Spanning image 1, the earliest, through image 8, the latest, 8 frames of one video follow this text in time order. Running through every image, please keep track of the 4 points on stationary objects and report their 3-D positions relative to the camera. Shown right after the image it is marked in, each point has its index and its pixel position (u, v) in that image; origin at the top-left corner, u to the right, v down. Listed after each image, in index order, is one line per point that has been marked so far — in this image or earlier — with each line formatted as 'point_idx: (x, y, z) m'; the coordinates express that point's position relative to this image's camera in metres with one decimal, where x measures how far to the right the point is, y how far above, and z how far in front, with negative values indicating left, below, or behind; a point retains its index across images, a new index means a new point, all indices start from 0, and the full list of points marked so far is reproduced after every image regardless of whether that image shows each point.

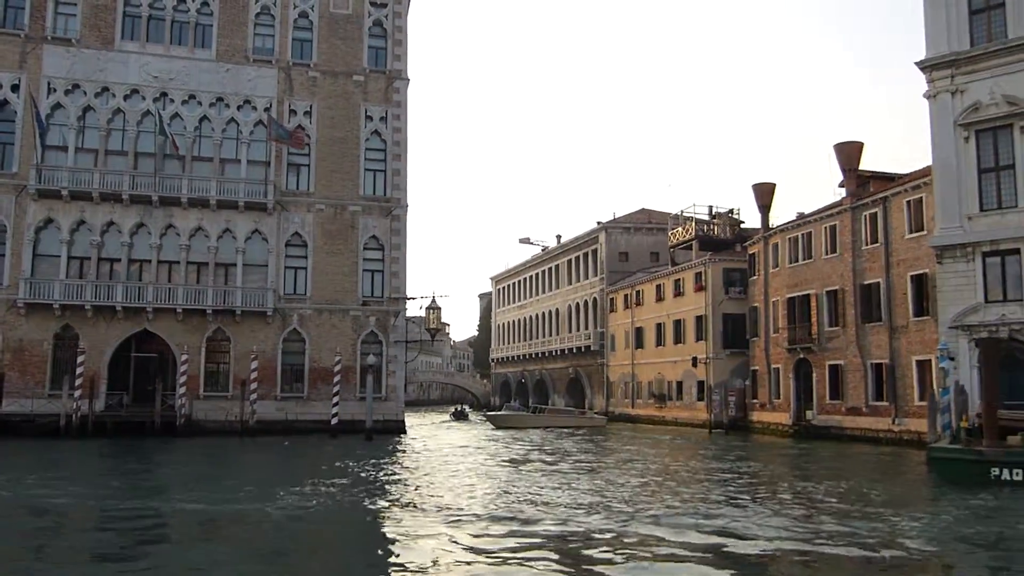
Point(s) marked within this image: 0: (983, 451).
0: (+8.7, -3.0, +15.5) m
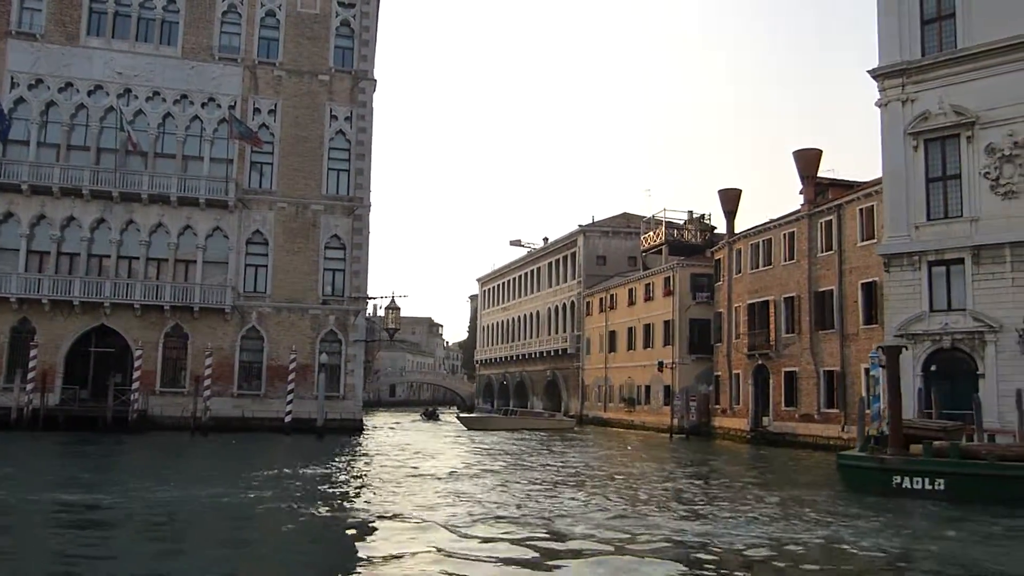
0: (+6.9, -3.2, +15.5) m
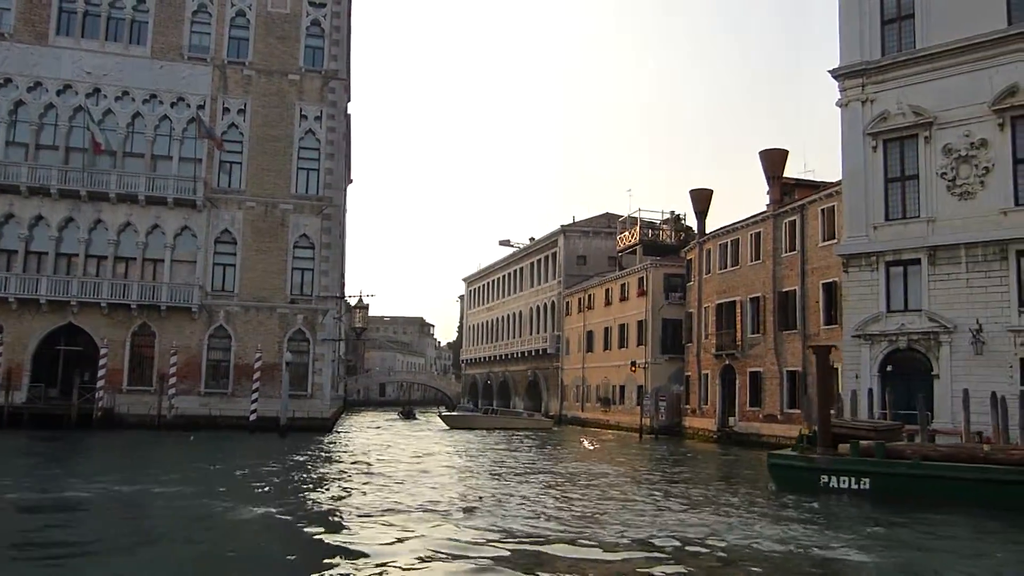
0: (+5.7, -3.2, +15.5) m
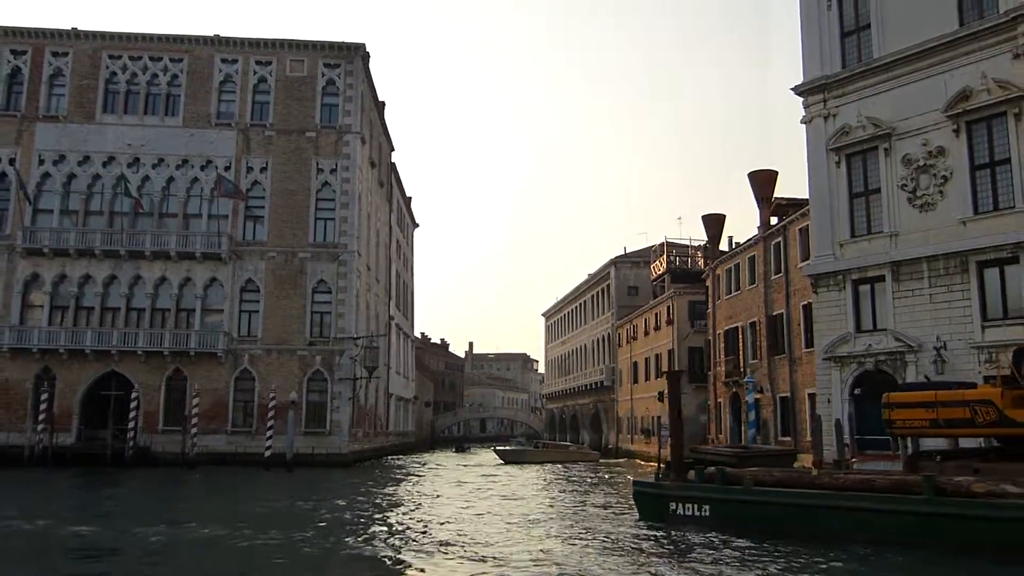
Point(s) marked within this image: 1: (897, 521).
0: (+2.8, -3.6, +15.4) m
1: (+5.7, -3.5, +12.5) m
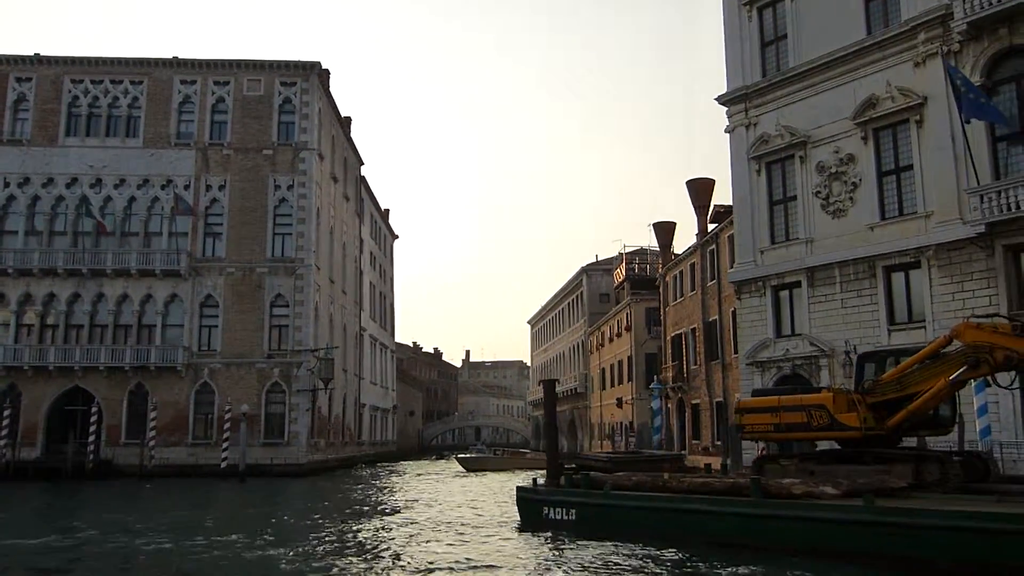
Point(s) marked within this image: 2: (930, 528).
0: (+0.5, -3.9, +15.9) m
1: (+3.3, -3.7, +12.9) m
2: (+5.5, -3.2, +11.1) m
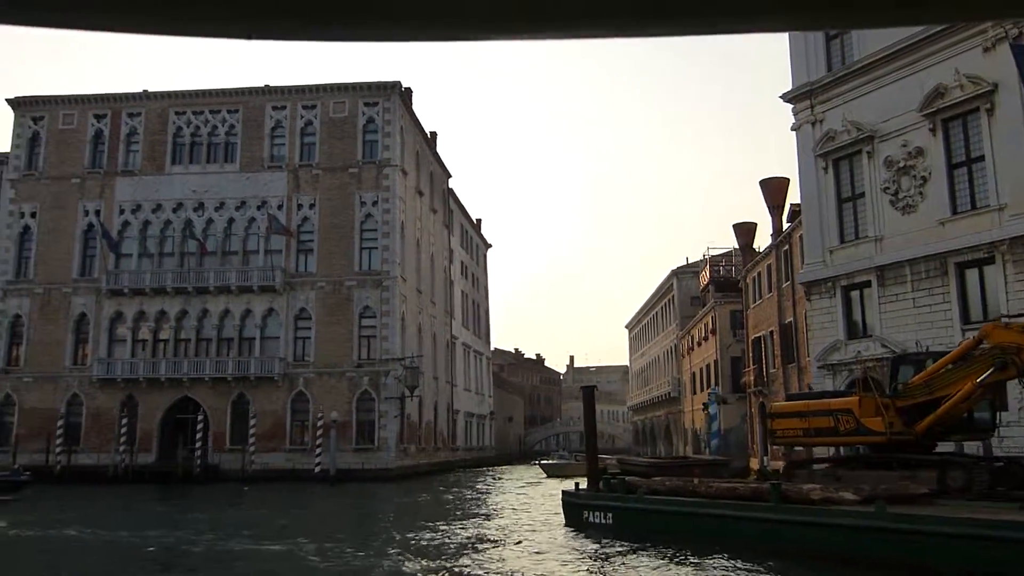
0: (+1.3, -4.1, +16.2) m
1: (+3.7, -3.7, +12.9) m
2: (+5.6, -3.2, +10.8) m
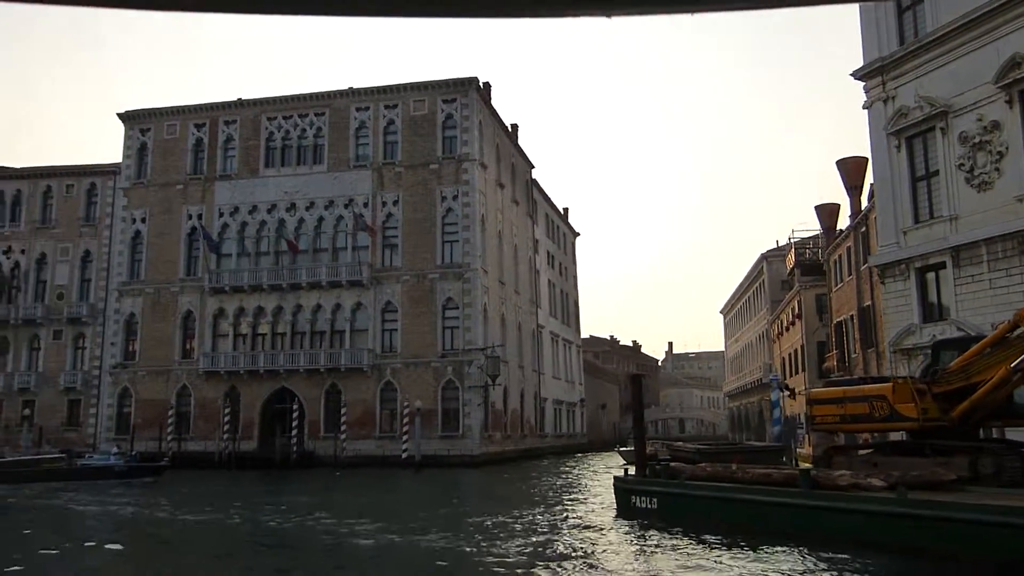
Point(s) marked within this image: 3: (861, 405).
0: (+2.3, -3.9, +16.6) m
1: (+4.3, -3.5, +13.0) m
2: (+5.8, -3.0, +10.7) m
3: (+5.5, -1.9, +13.1) m
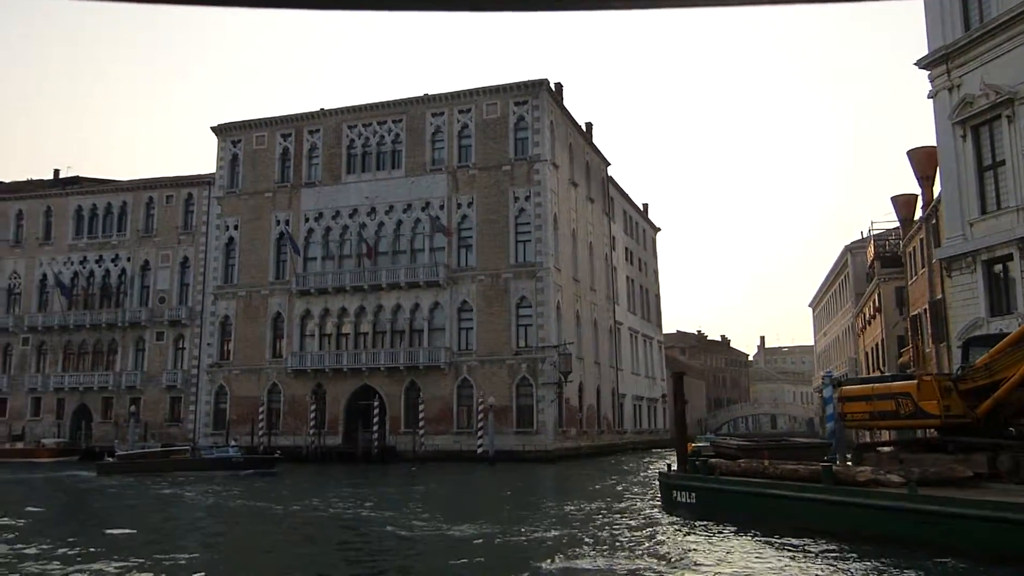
0: (+3.3, -3.9, +17.1) m
1: (+4.8, -3.5, +13.3) m
2: (+6.1, -3.0, +10.8) m
3: (+6.0, -1.8, +13.2) m
